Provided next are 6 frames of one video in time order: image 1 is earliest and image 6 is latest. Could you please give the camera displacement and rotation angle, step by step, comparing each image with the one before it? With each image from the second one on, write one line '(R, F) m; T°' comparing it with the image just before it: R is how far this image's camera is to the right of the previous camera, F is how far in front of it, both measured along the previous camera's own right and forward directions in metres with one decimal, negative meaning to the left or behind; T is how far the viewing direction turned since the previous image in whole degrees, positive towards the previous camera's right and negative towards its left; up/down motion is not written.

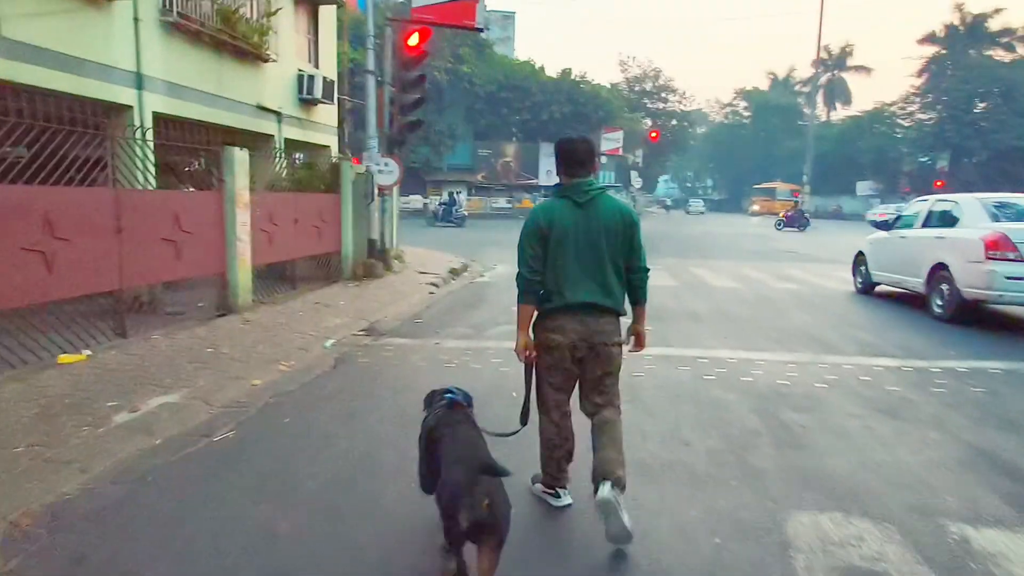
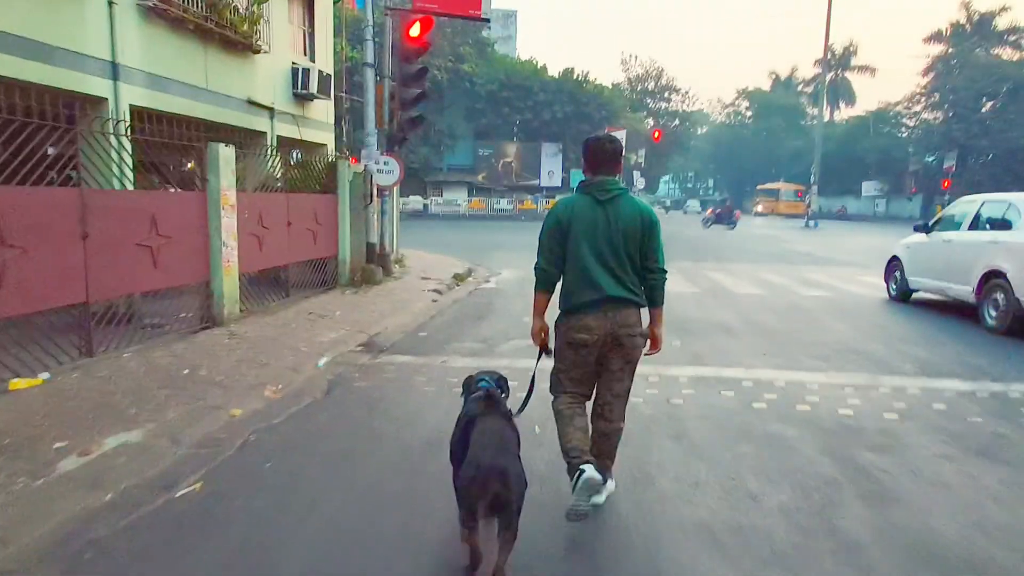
(-0.2, +0.9) m; 0°
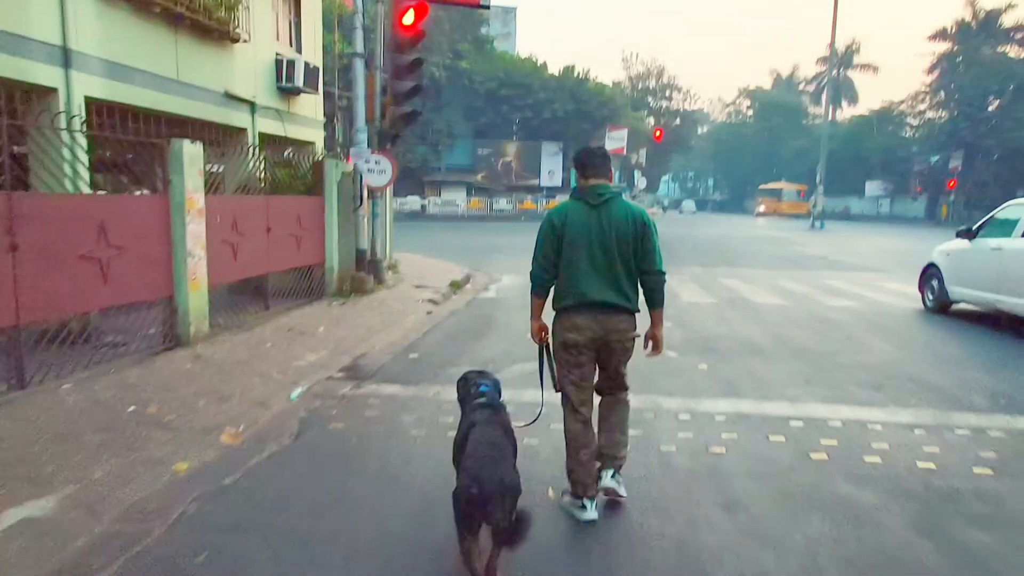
(-0.1, +1.1) m; 0°
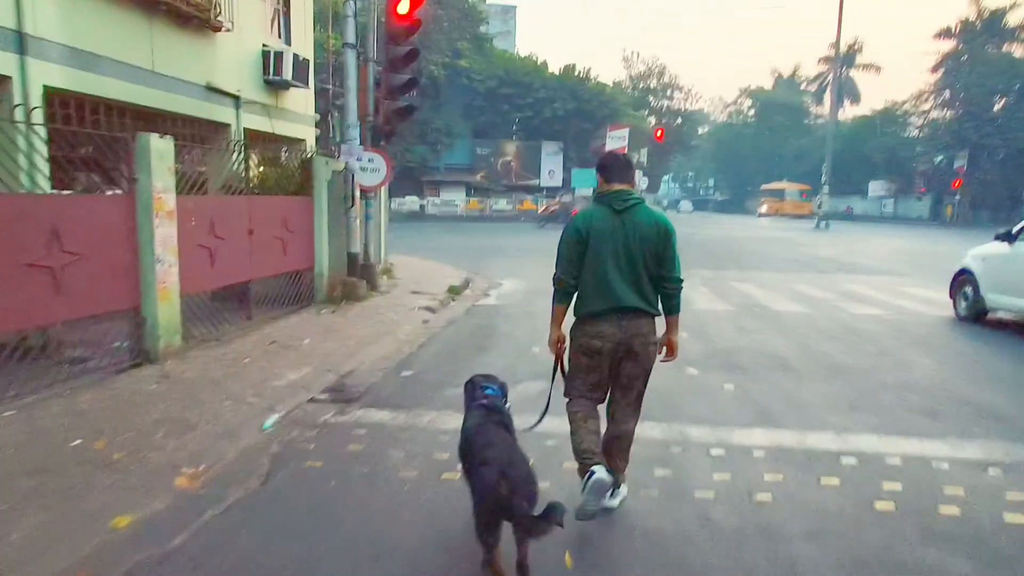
(-0.1, +0.8) m; 0°
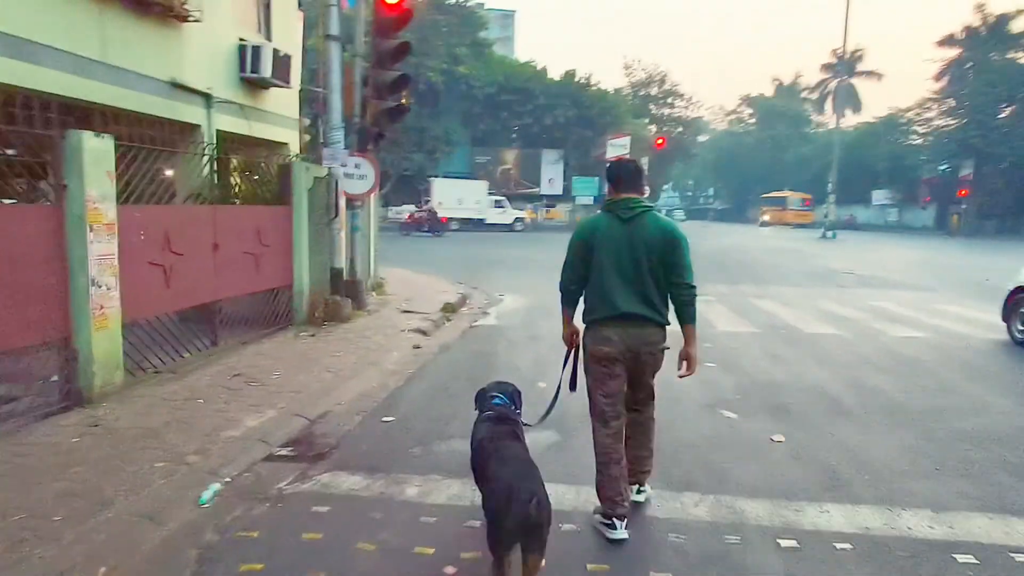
(0.0, +1.2) m; 0°
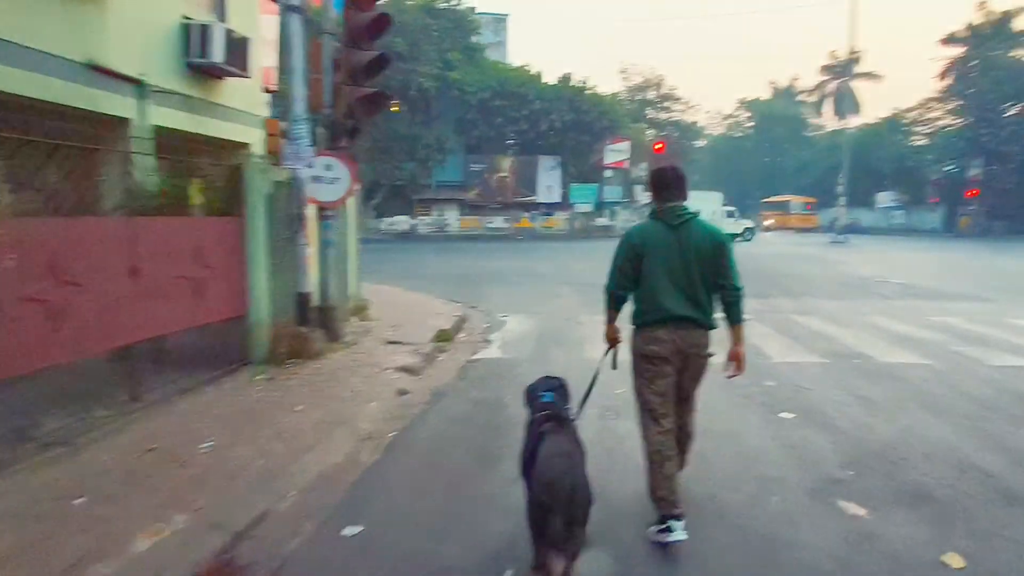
(-0.2, +2.0) m; 0°
